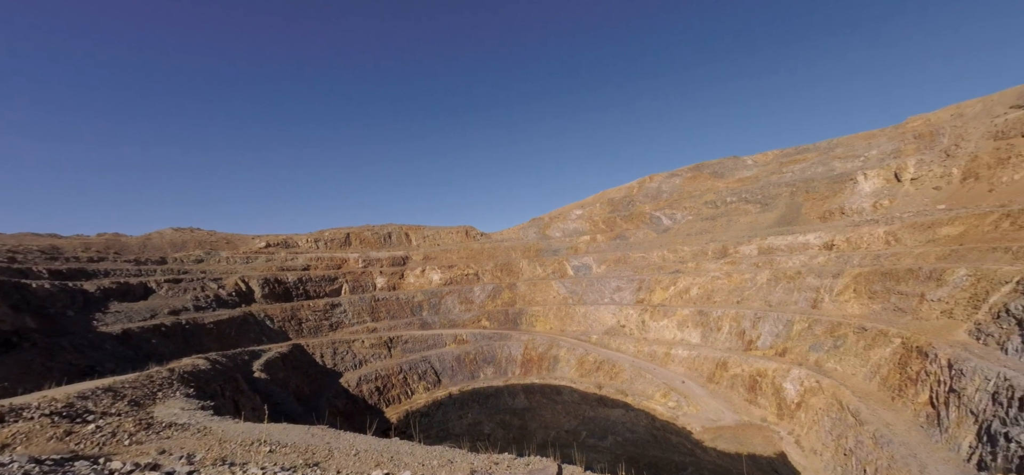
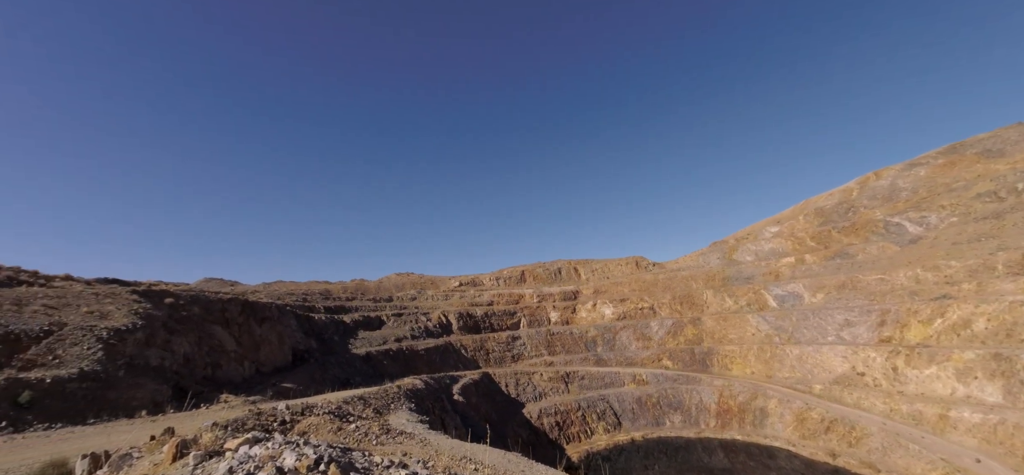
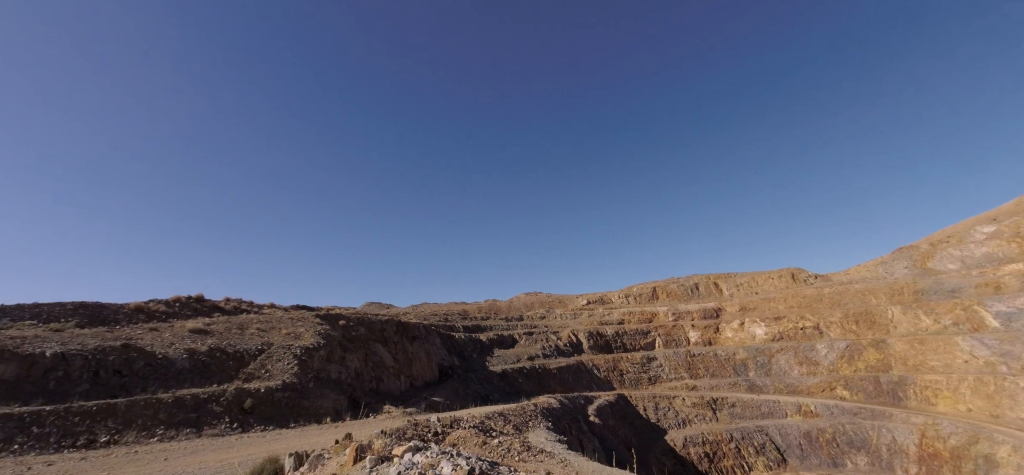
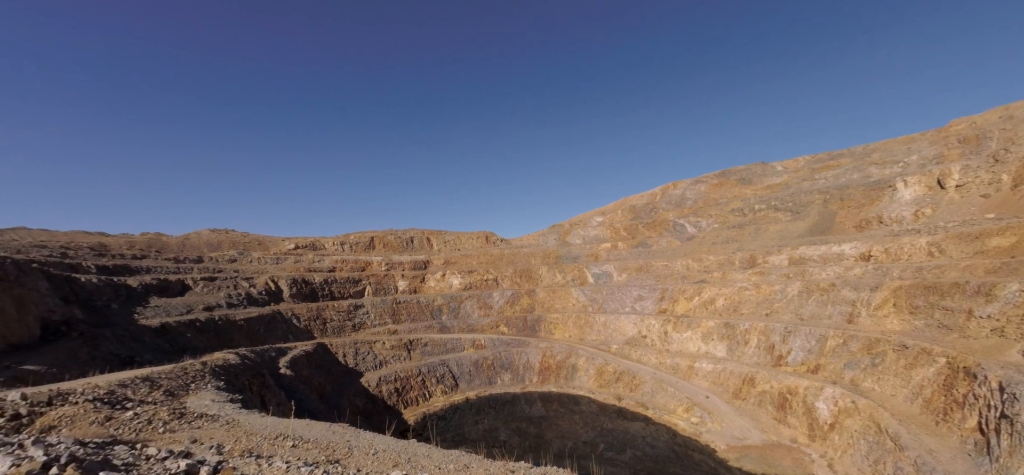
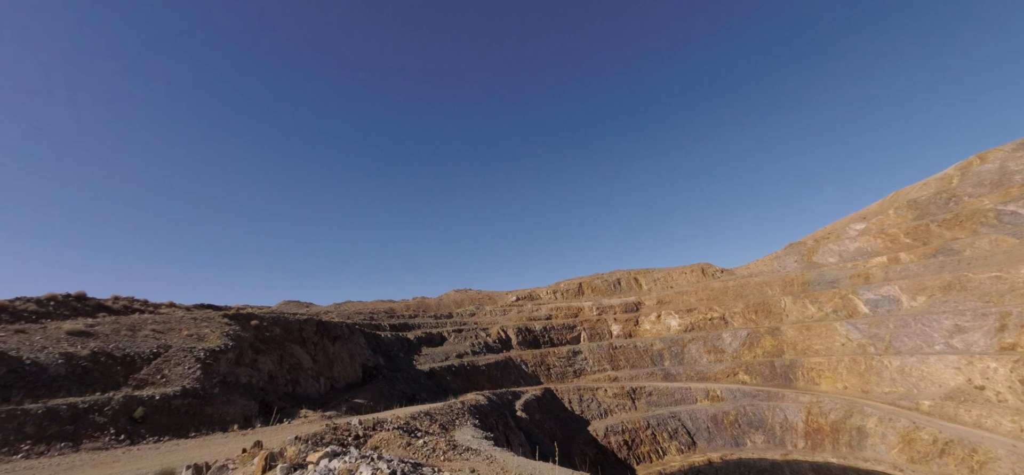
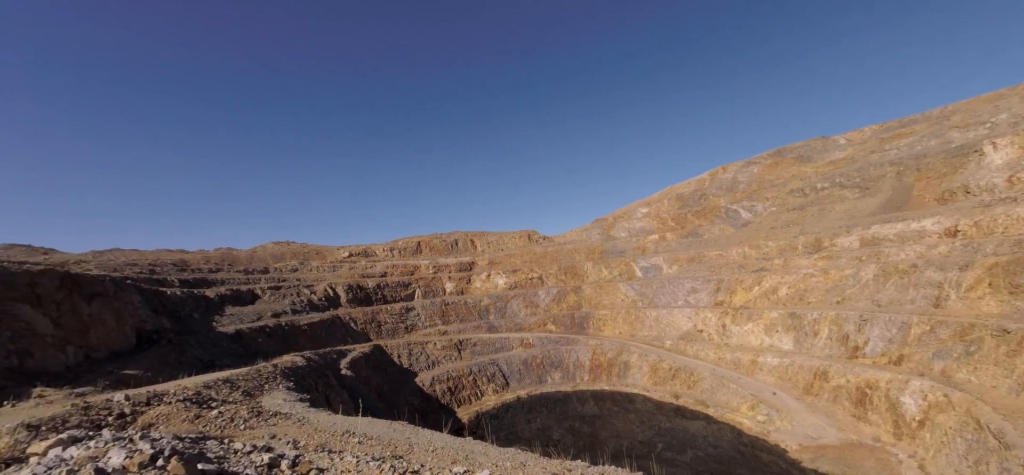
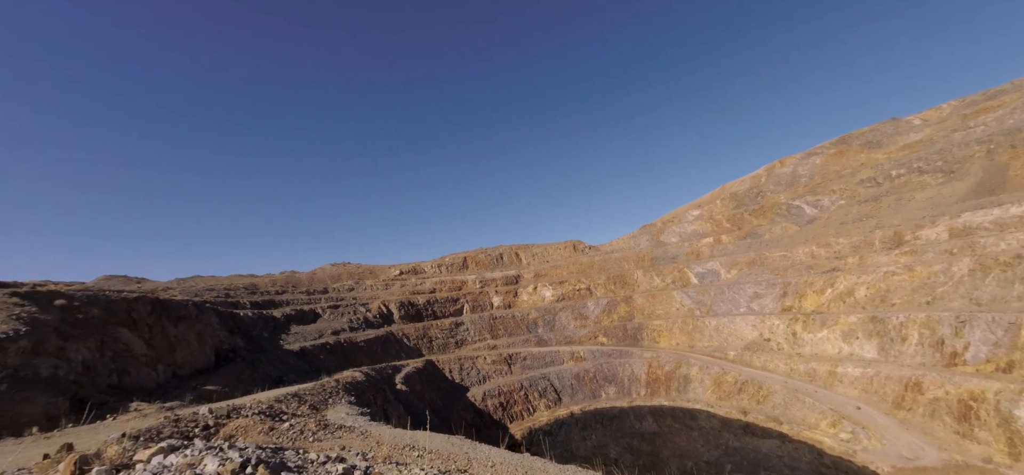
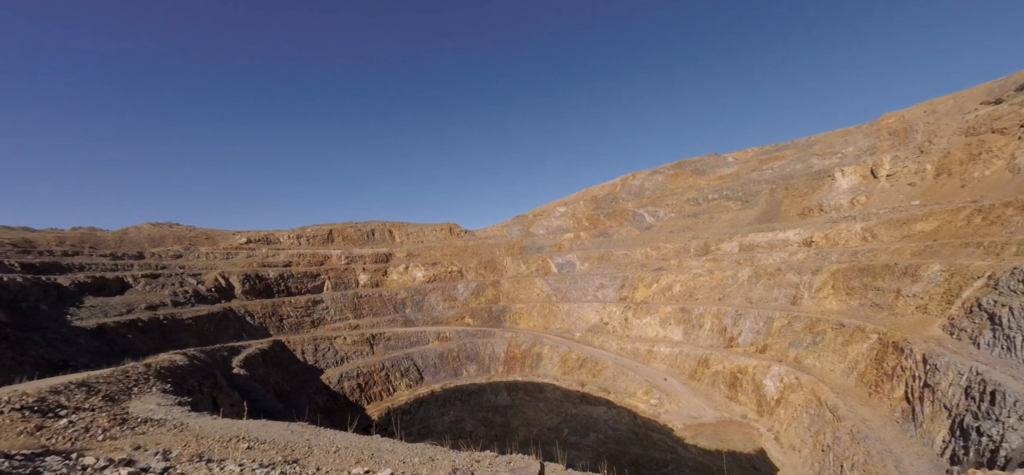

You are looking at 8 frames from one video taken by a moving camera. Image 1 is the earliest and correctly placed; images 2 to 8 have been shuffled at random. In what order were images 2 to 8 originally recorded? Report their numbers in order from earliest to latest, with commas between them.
8, 4, 6, 7, 2, 5, 3
